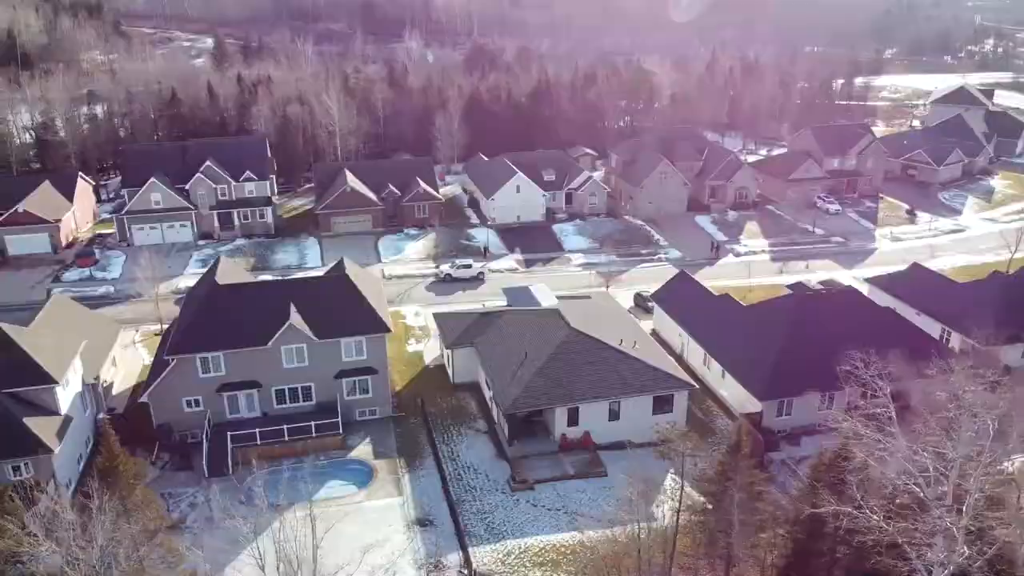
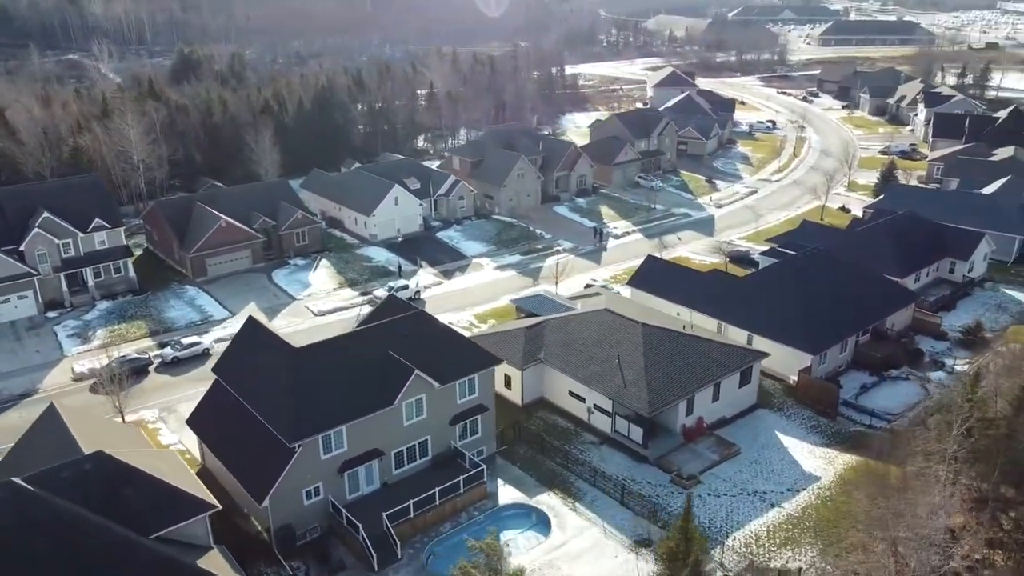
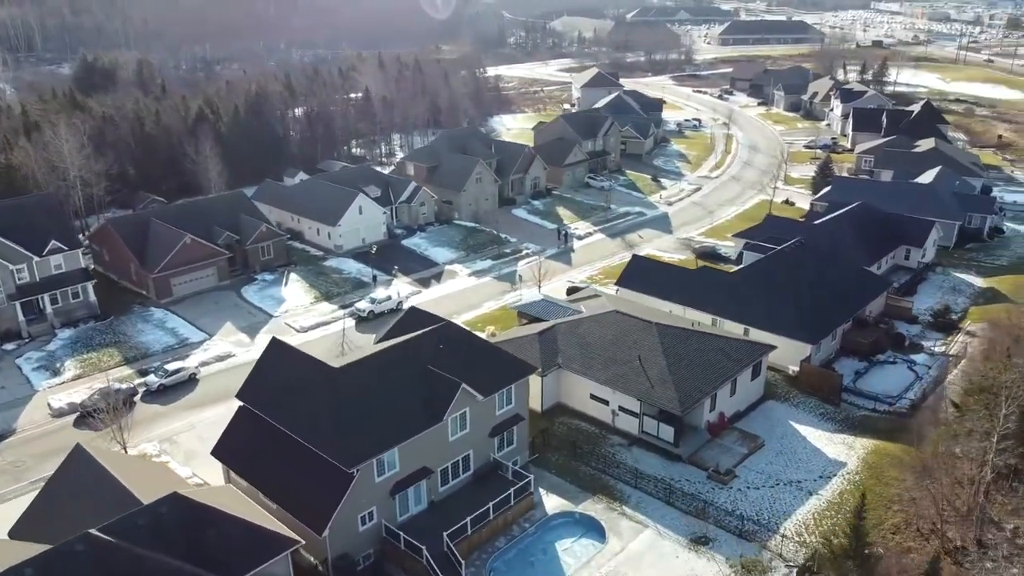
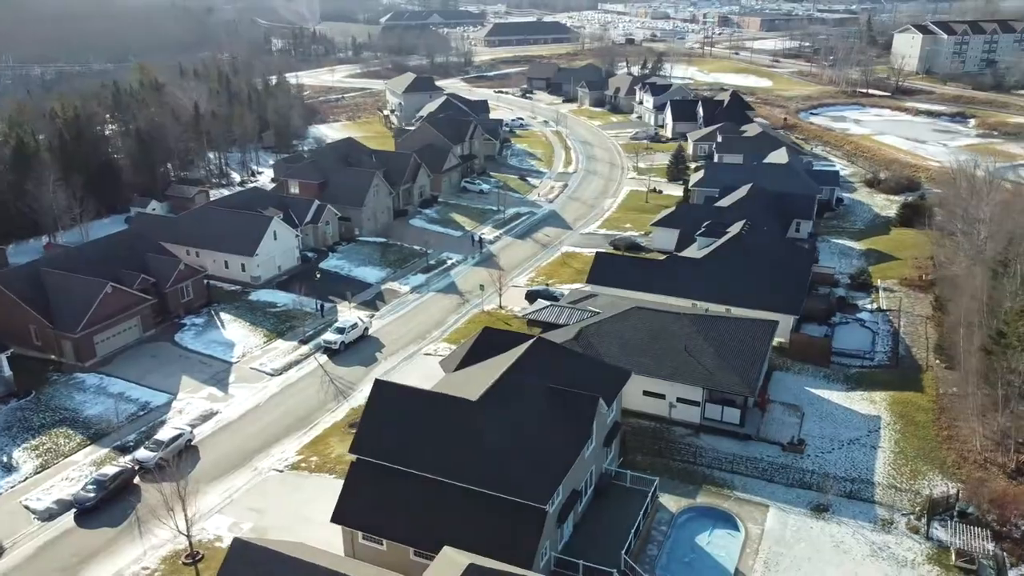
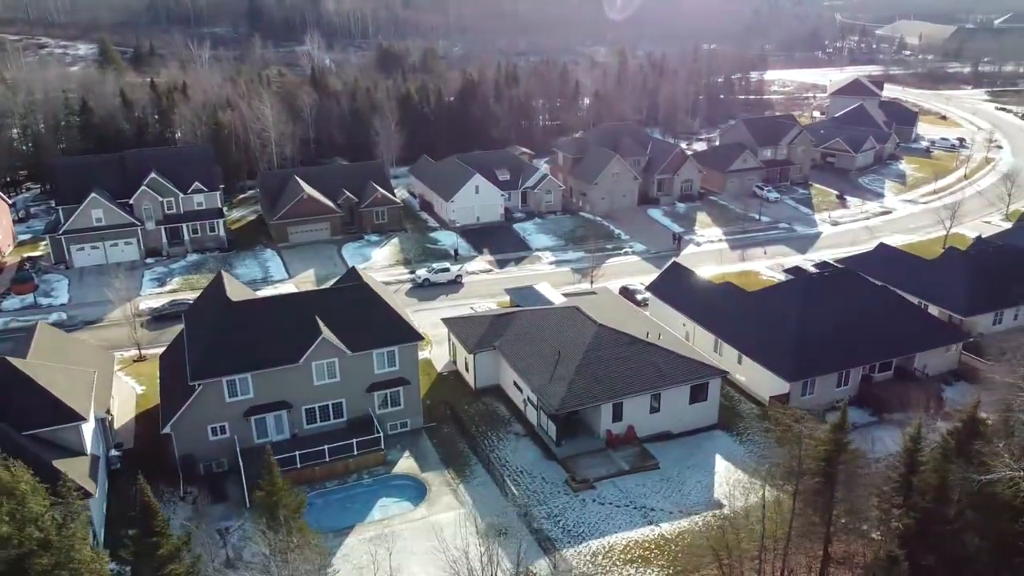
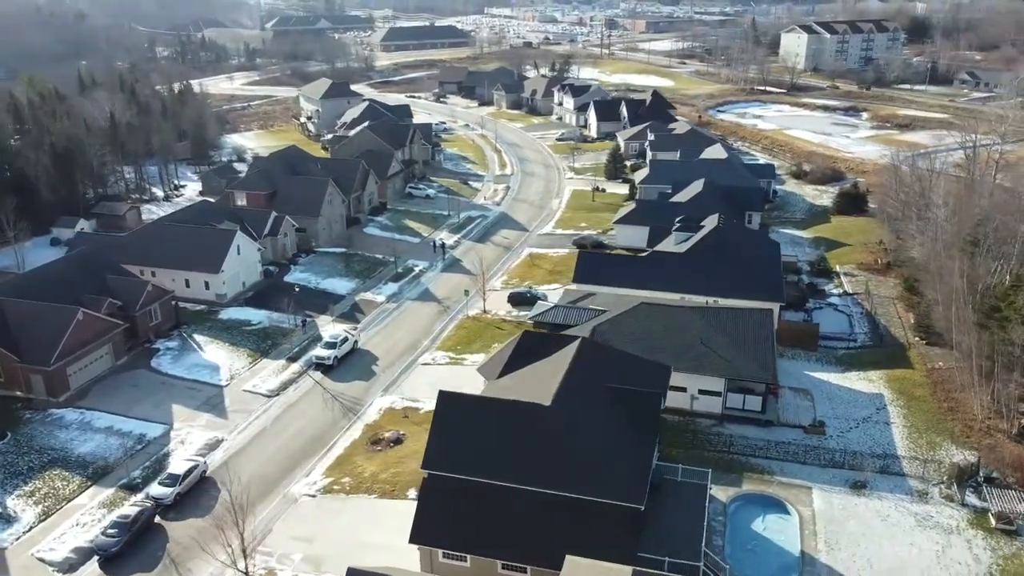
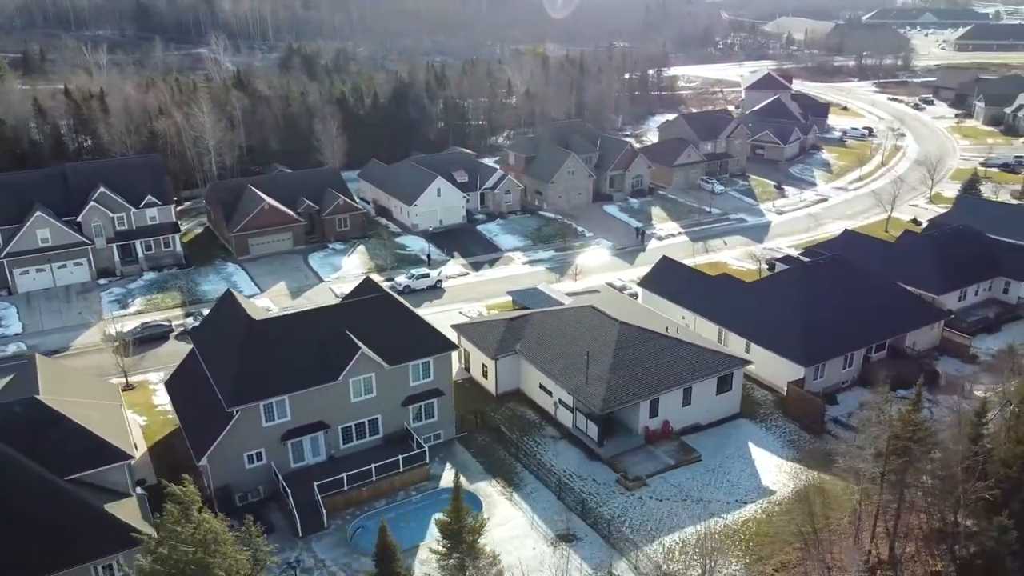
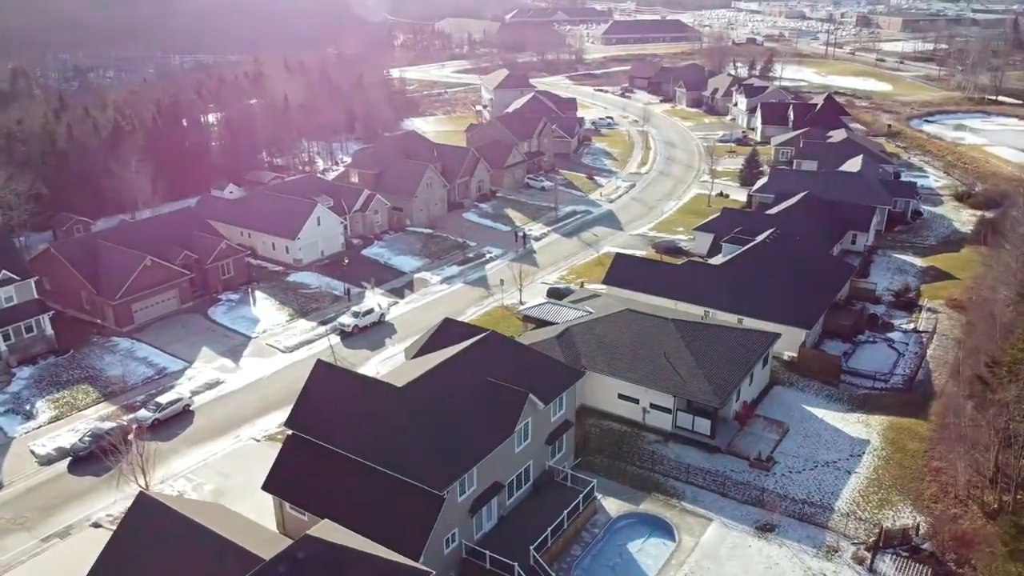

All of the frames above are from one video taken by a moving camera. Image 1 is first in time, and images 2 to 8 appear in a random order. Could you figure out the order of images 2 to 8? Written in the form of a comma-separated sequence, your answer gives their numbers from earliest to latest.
5, 7, 2, 3, 8, 4, 6
